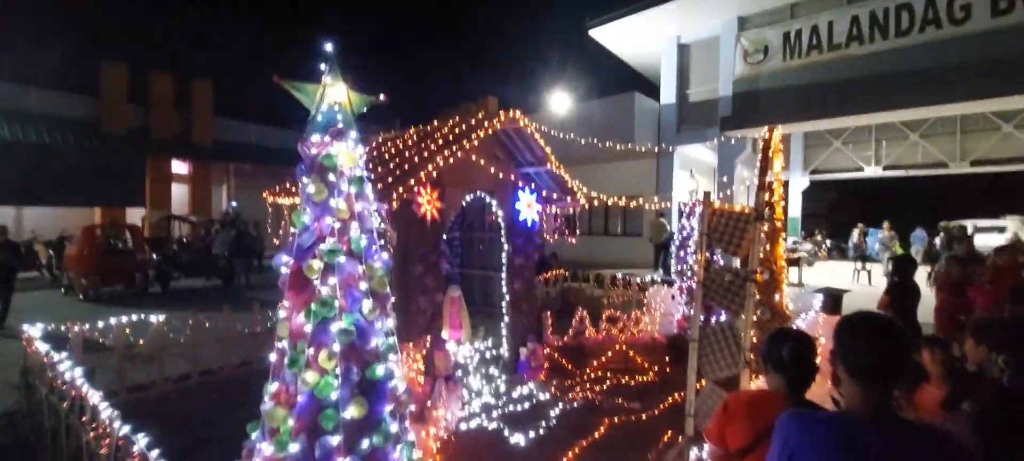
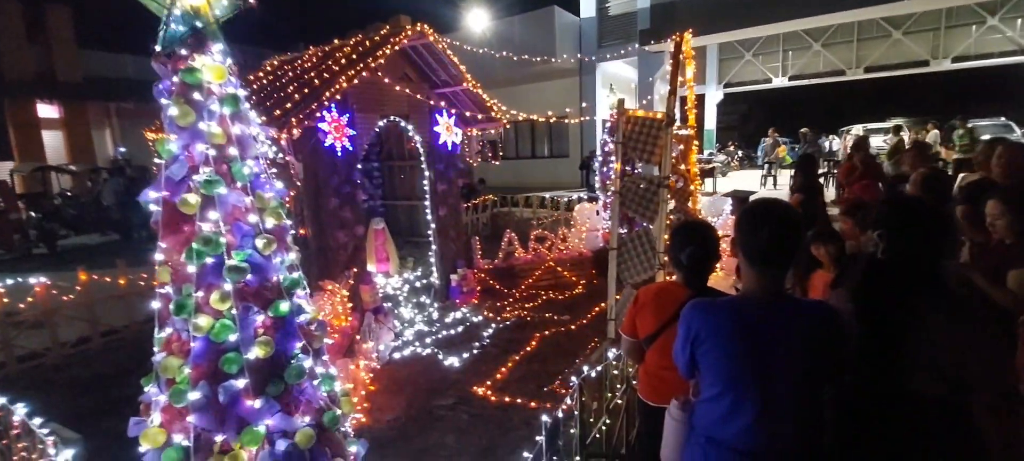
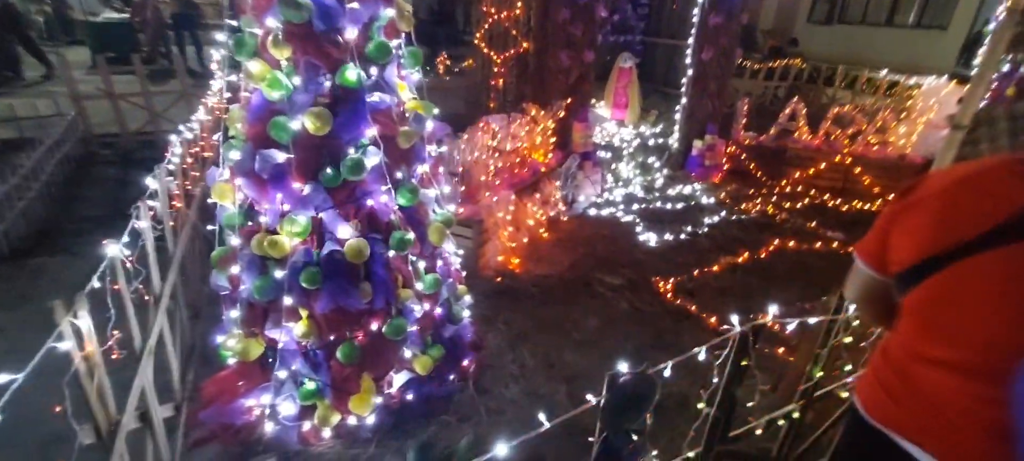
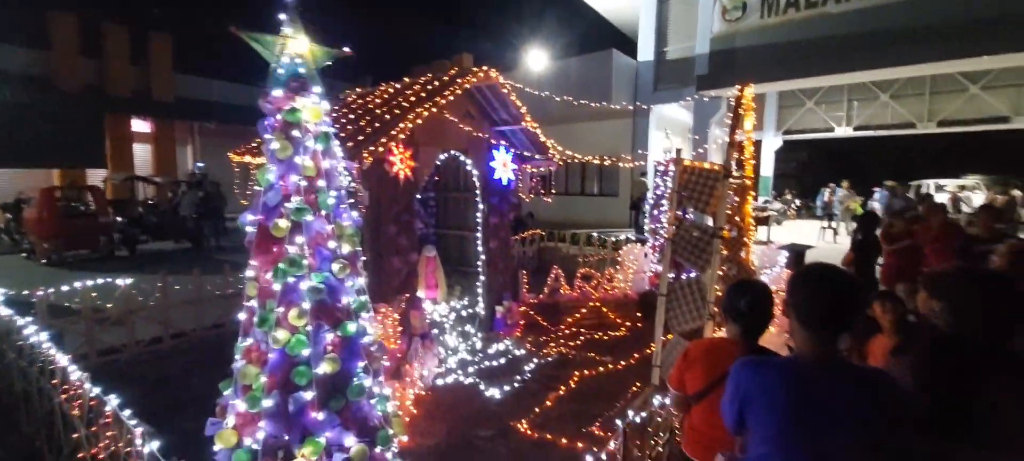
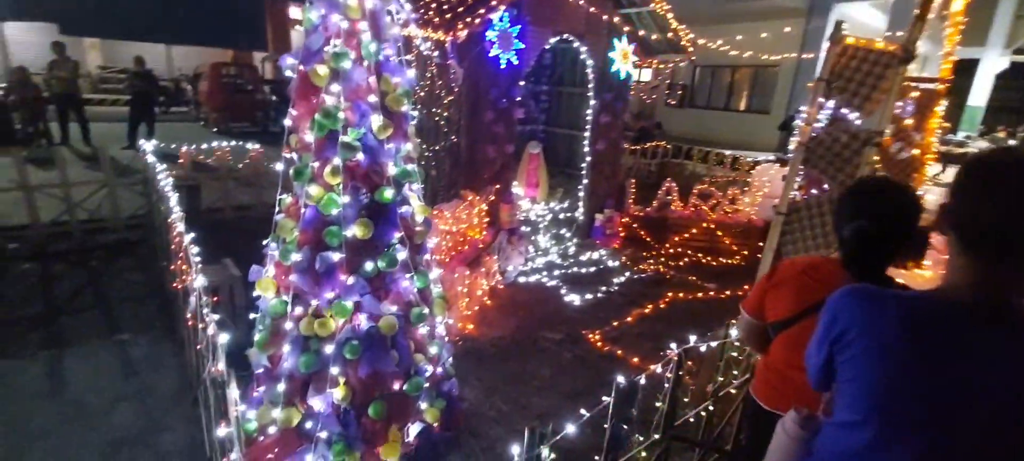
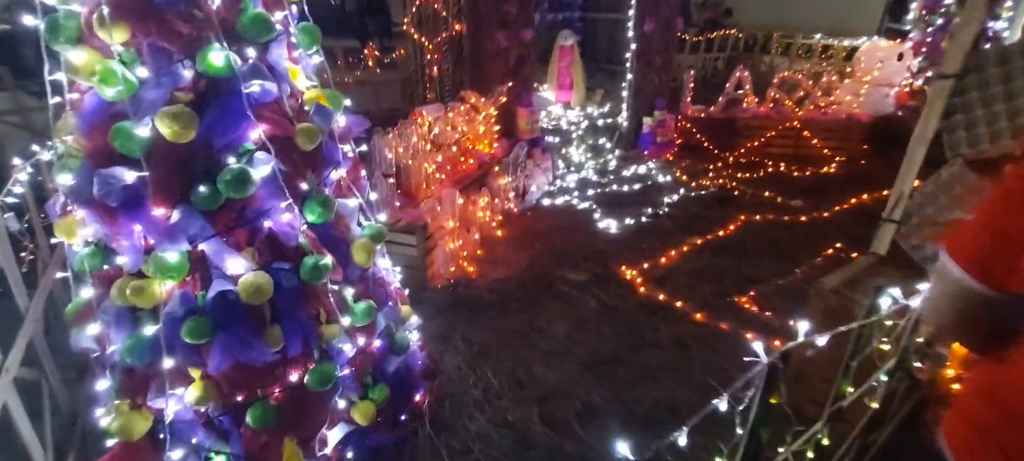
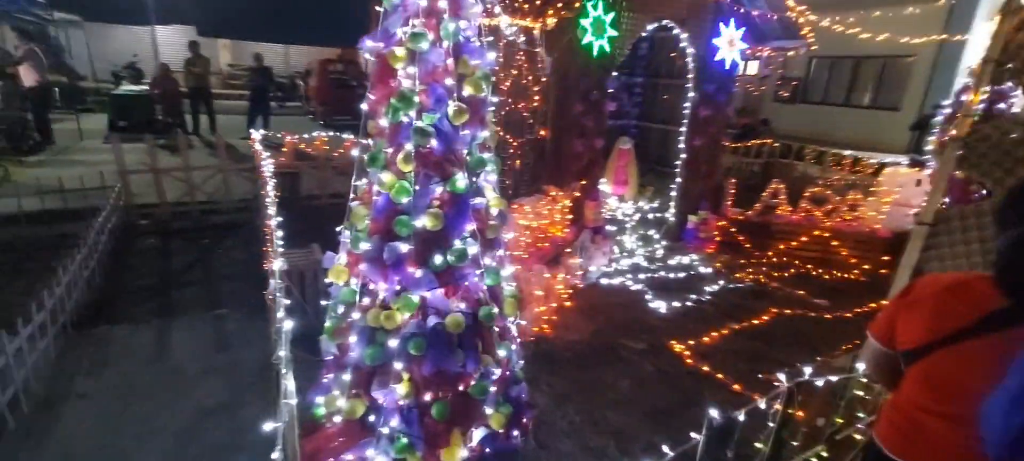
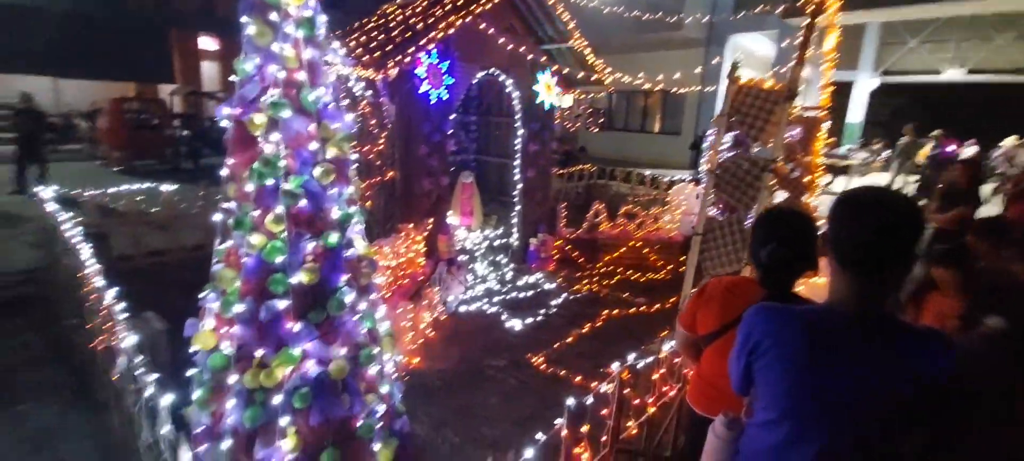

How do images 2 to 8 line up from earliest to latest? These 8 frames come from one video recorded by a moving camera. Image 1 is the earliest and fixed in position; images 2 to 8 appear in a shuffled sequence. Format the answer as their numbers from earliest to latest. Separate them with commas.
4, 2, 8, 5, 7, 3, 6
